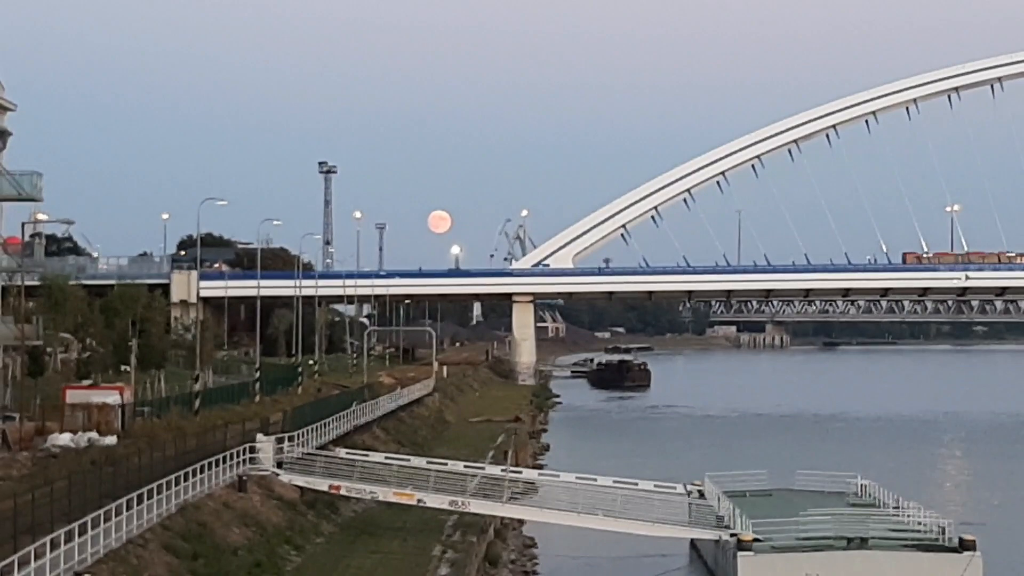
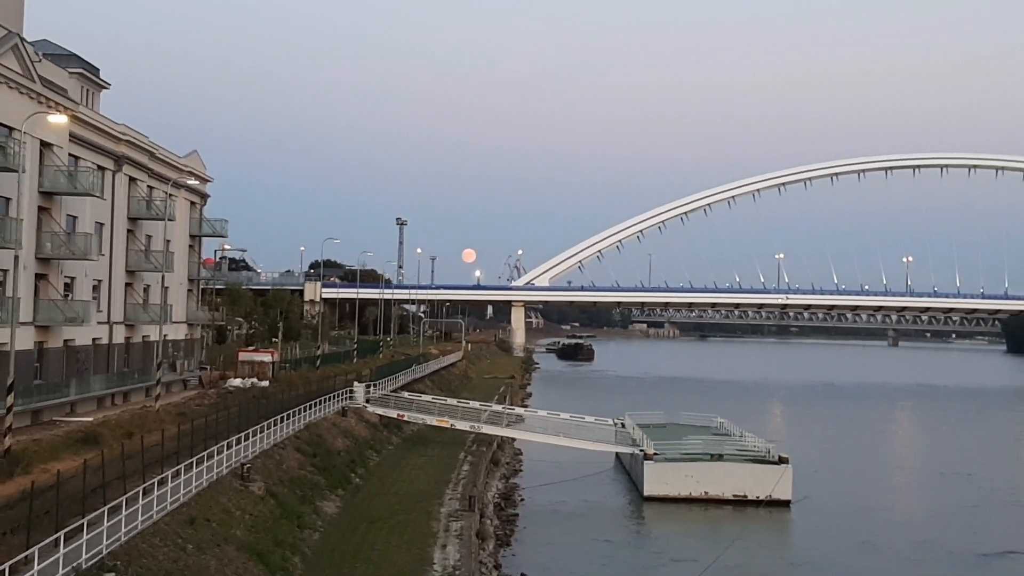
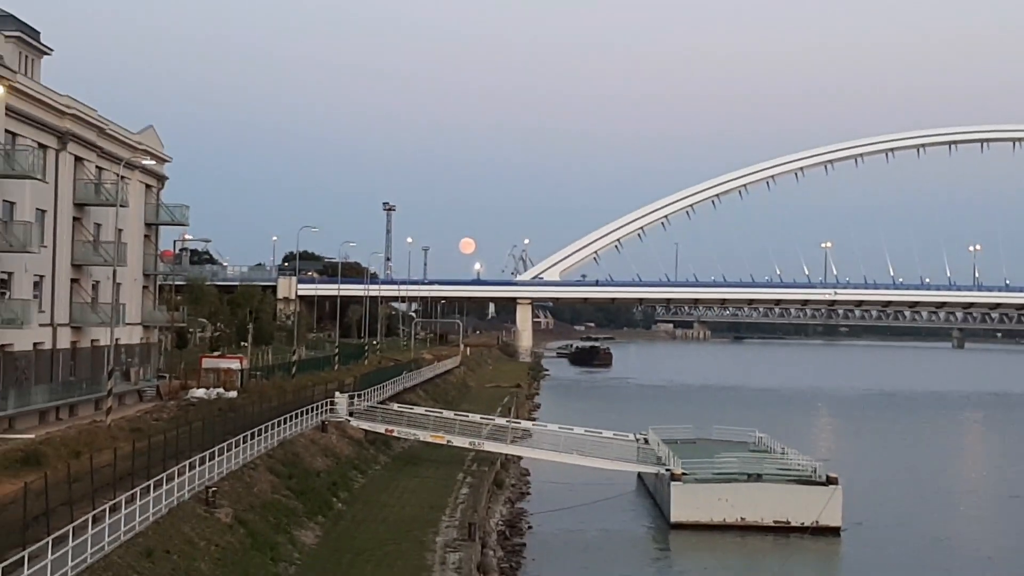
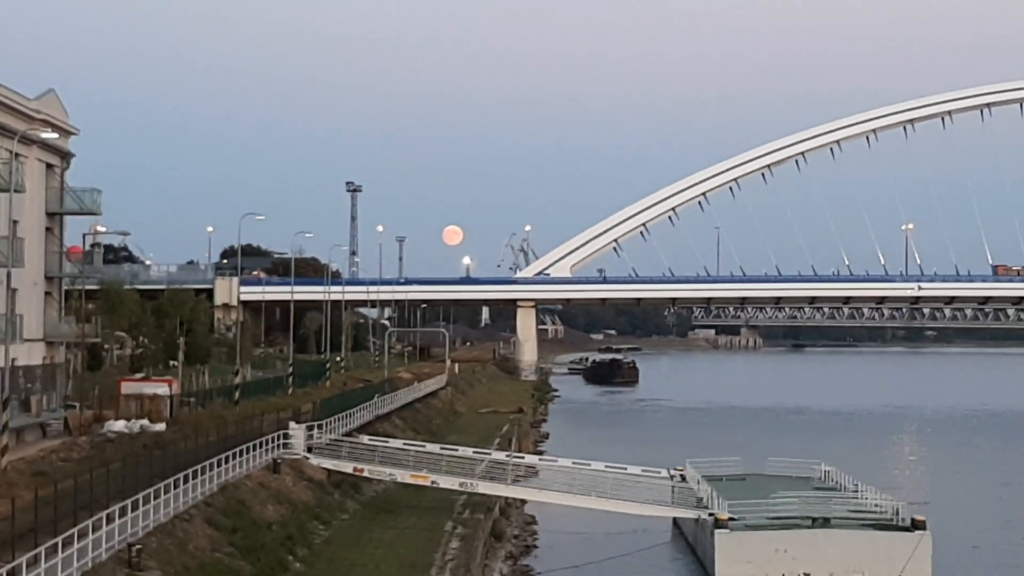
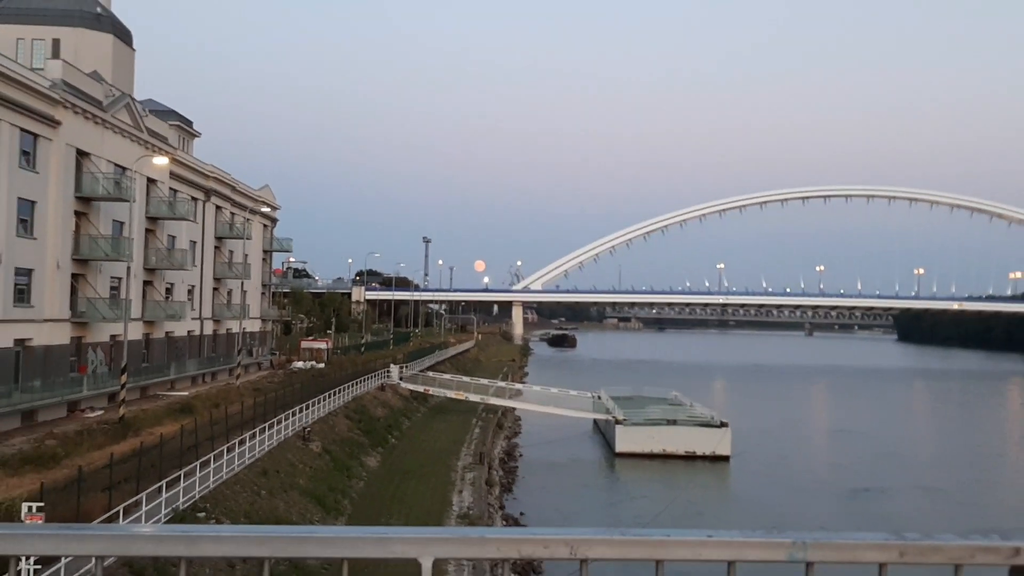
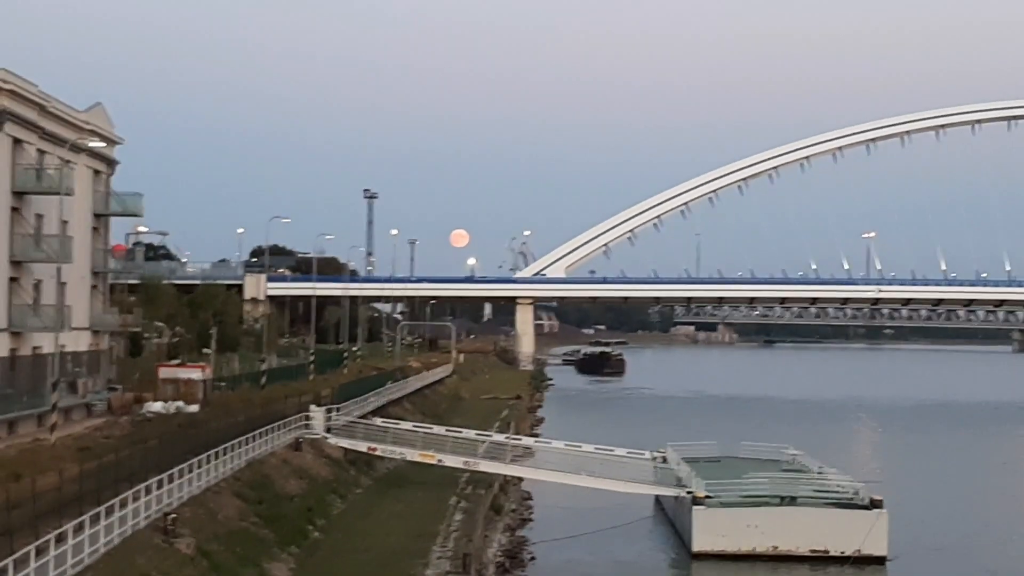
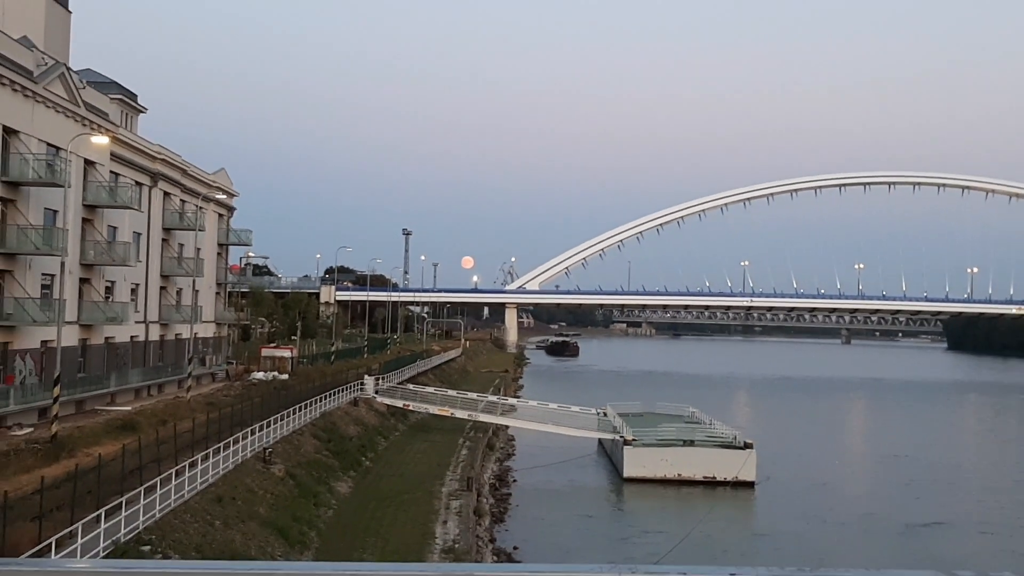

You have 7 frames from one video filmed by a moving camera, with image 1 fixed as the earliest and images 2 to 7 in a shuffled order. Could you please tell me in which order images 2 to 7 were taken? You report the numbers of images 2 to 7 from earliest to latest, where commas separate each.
4, 6, 3, 2, 7, 5
